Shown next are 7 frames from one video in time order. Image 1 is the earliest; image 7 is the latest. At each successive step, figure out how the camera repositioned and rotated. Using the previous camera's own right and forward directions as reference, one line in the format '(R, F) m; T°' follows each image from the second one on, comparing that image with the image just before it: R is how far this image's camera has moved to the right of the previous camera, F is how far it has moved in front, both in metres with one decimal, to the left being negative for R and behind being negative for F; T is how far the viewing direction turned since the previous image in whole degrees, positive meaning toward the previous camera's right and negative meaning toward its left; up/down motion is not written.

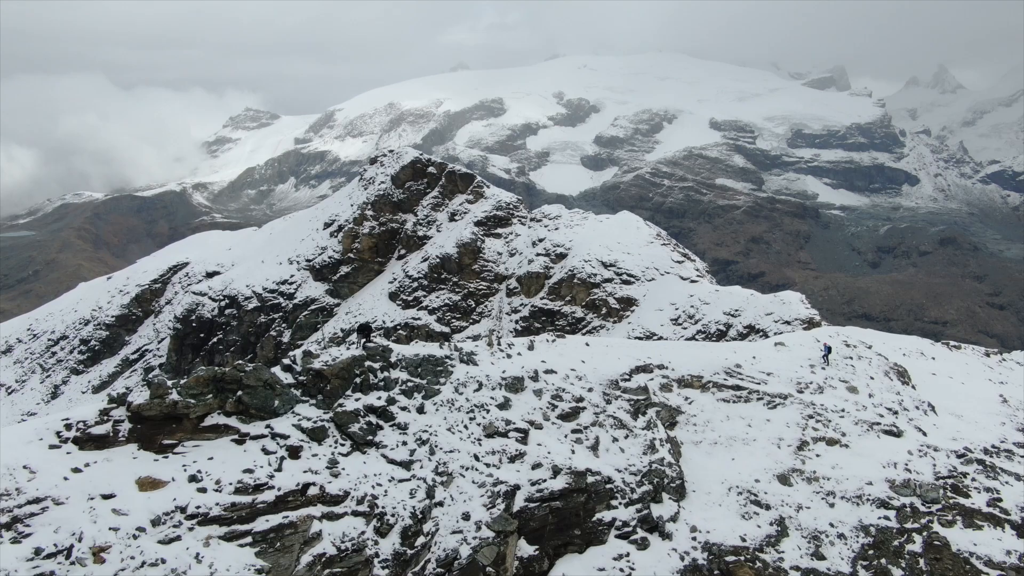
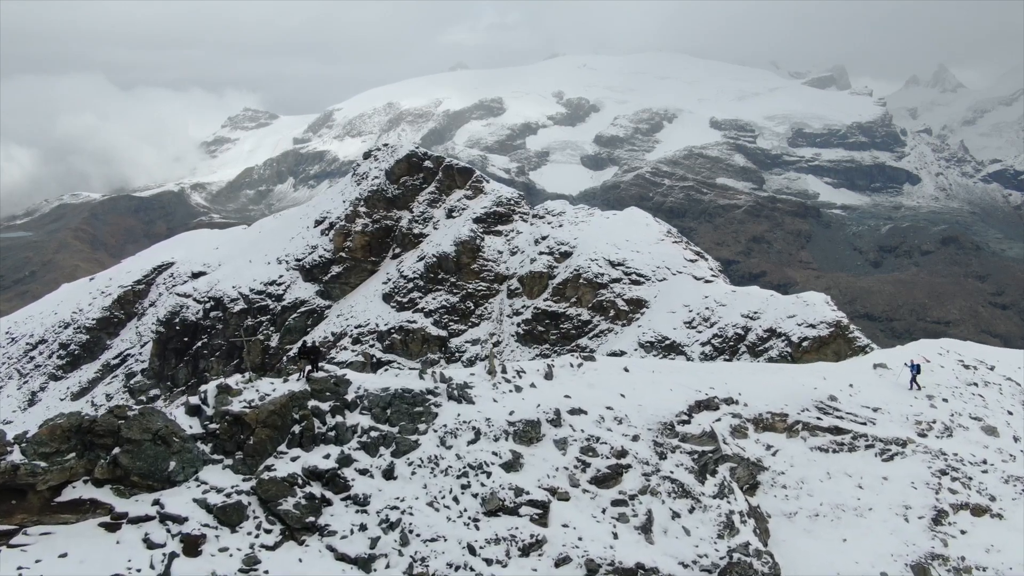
(-0.2, +5.8) m; 0°
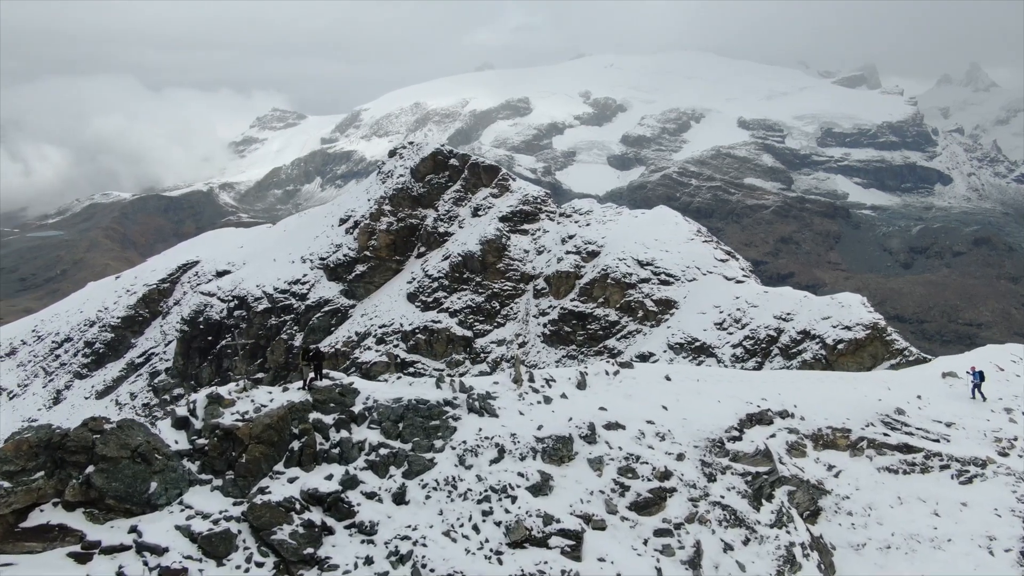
(0.0, +1.5) m; -2°
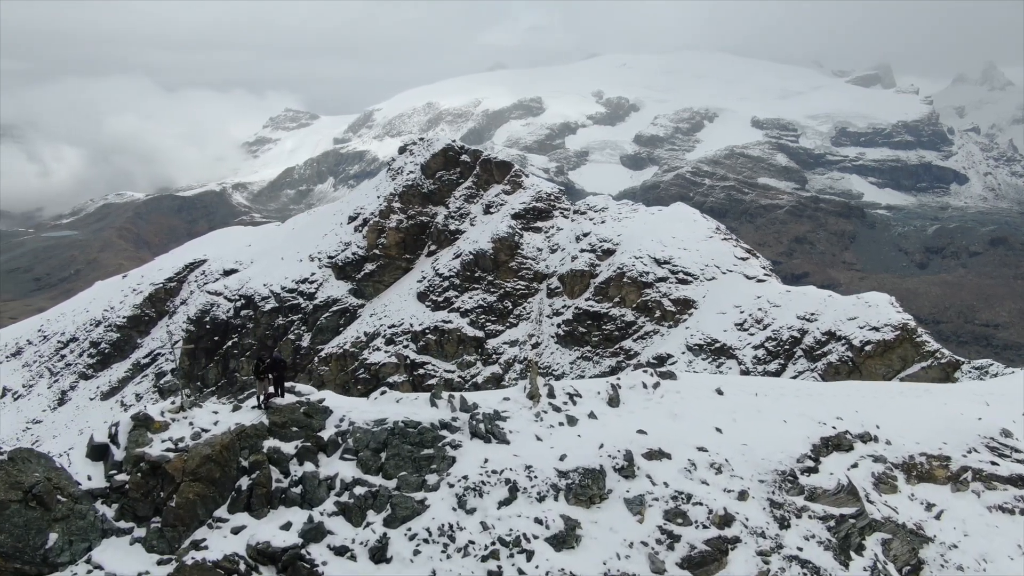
(0.0, +2.5) m; -1°
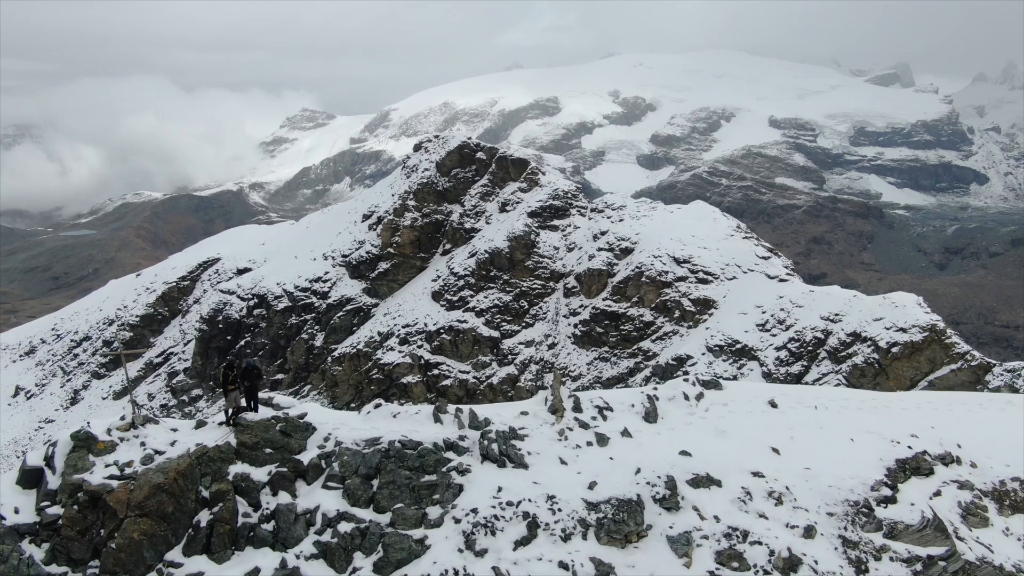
(0.0, +1.5) m; -1°
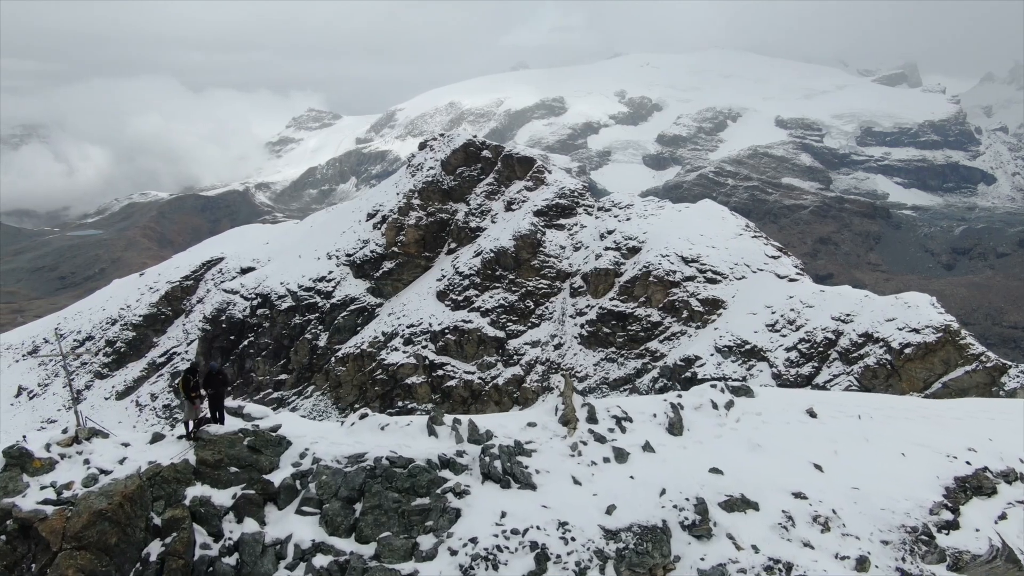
(0.0, +1.0) m; 0°
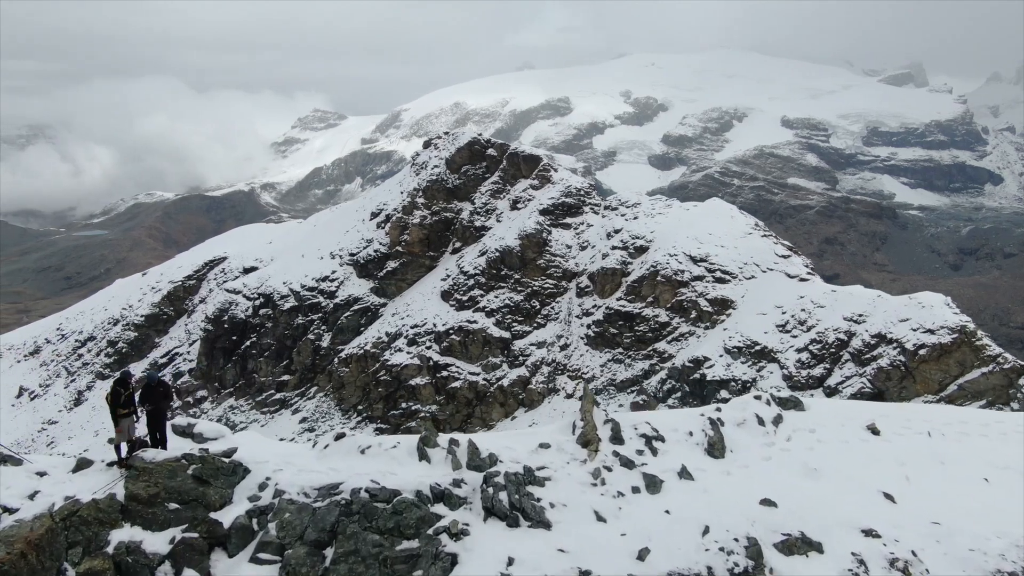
(0.0, +1.2) m; 0°
